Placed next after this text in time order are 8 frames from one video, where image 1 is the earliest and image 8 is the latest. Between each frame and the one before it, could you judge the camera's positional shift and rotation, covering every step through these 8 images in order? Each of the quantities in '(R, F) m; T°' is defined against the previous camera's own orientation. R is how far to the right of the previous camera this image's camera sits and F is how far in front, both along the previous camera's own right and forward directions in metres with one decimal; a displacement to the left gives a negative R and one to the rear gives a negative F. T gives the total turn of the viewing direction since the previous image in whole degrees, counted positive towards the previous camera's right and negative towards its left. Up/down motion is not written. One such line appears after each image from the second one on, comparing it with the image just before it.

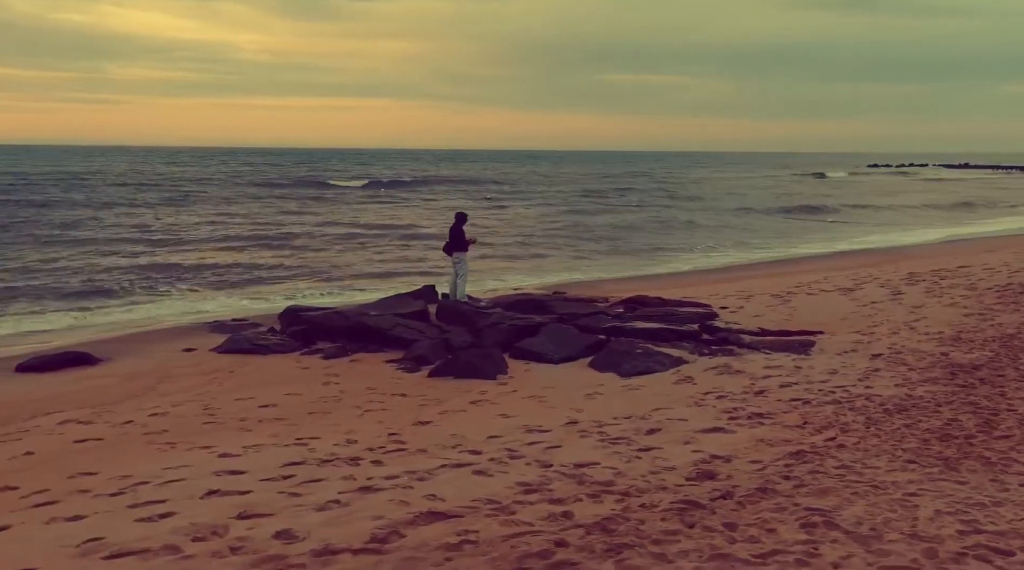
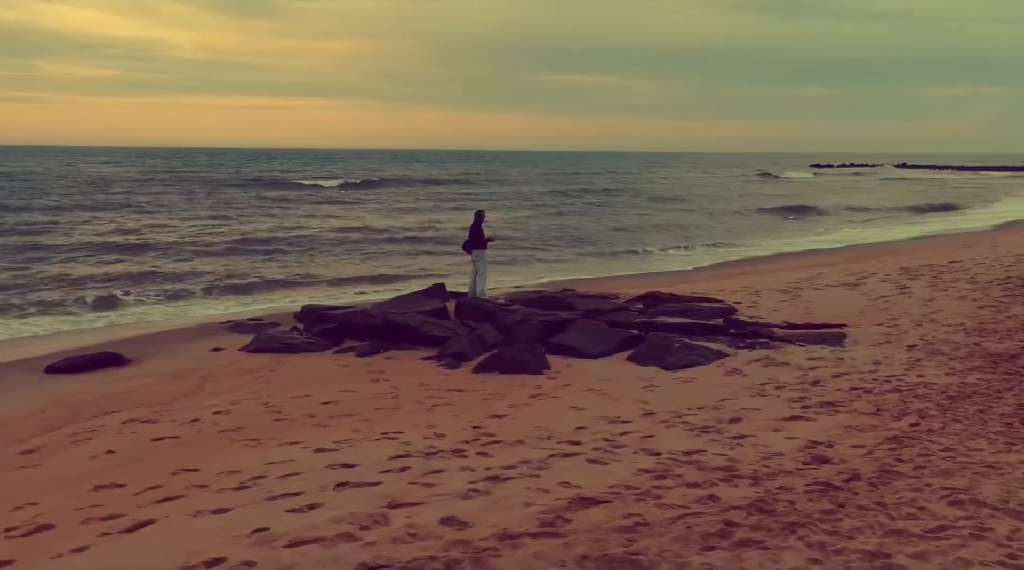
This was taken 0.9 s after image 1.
(-1.0, -0.1) m; +3°
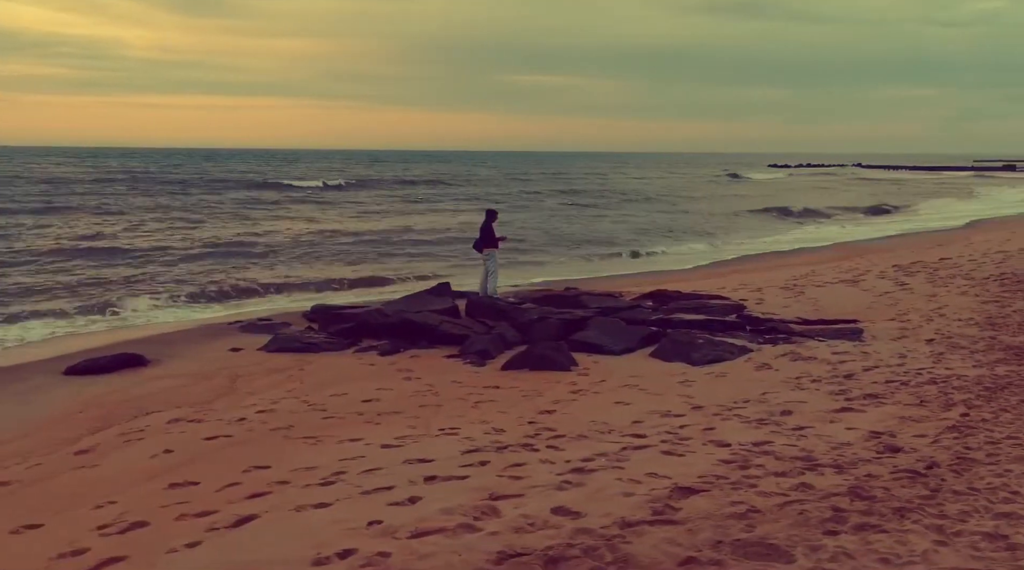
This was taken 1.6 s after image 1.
(-0.7, -0.1) m; +2°
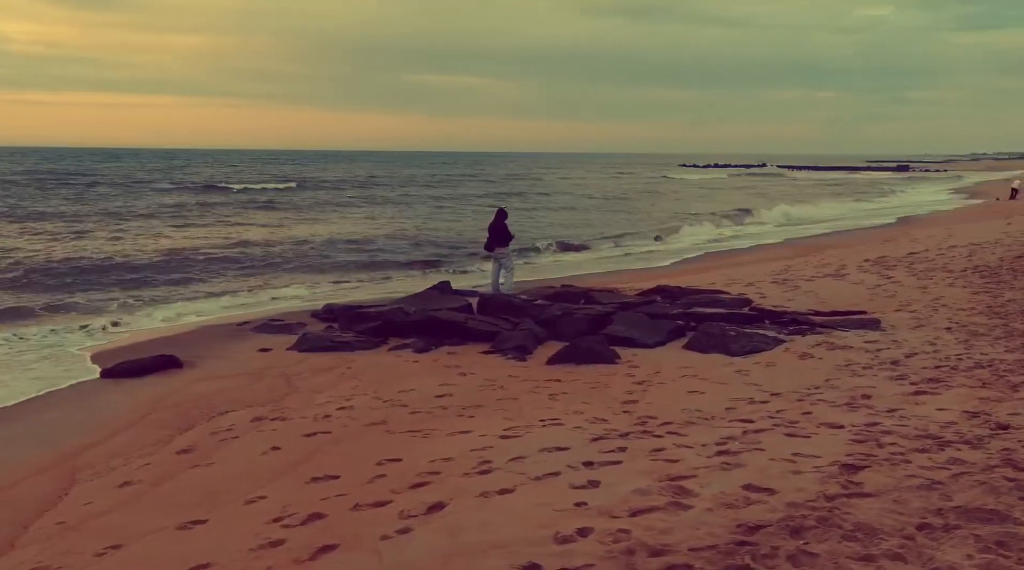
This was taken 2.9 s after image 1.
(-1.4, -0.1) m; +5°
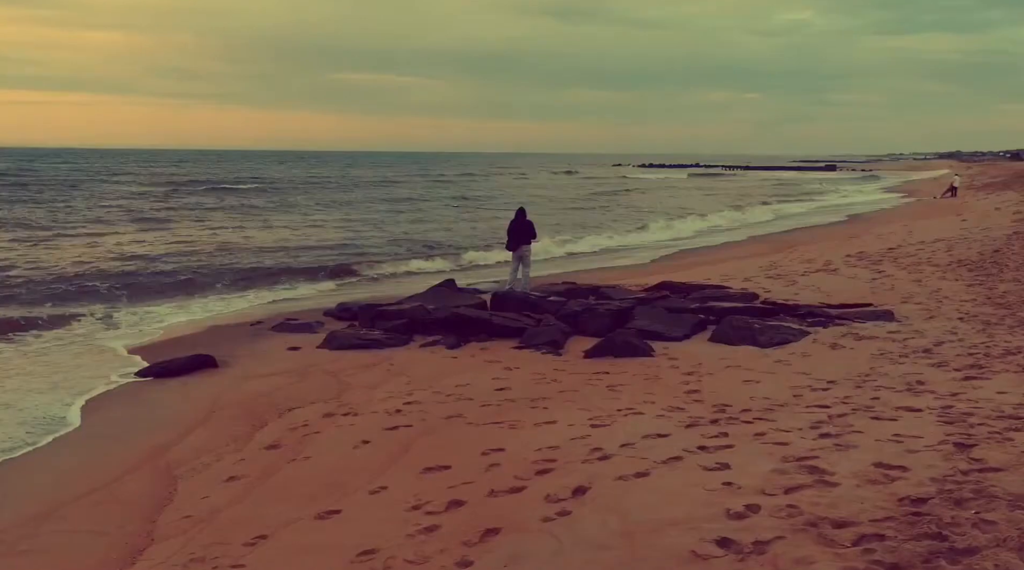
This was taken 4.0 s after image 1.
(-1.1, -0.1) m; +4°
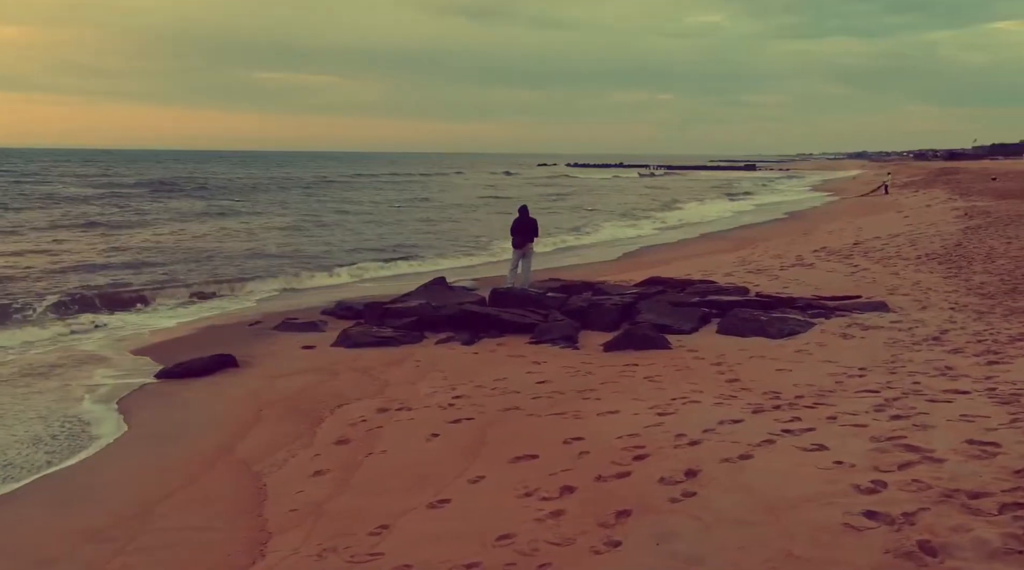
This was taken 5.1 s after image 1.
(-1.0, -0.1) m; +4°
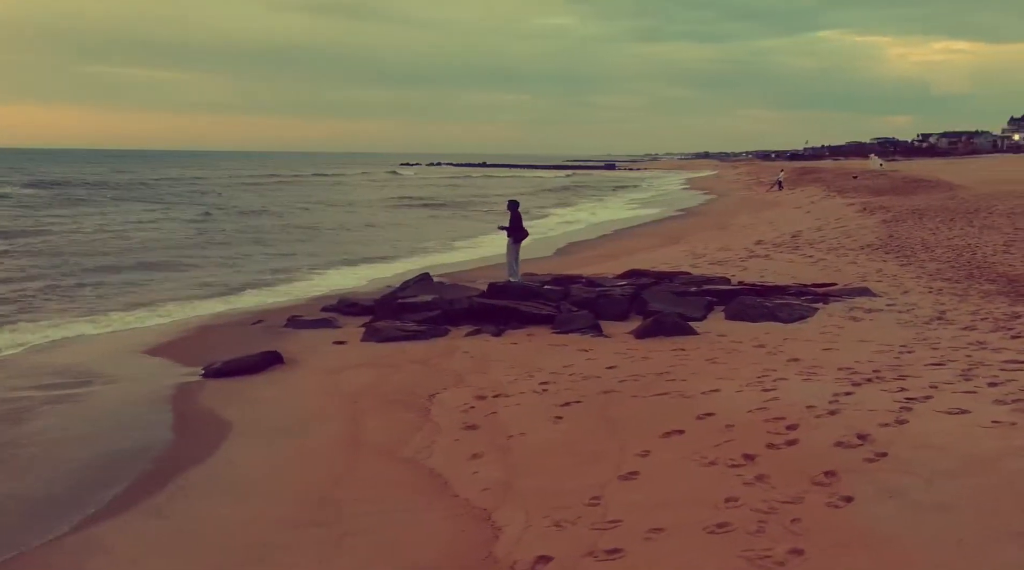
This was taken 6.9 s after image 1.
(-1.9, -0.2) m; +8°
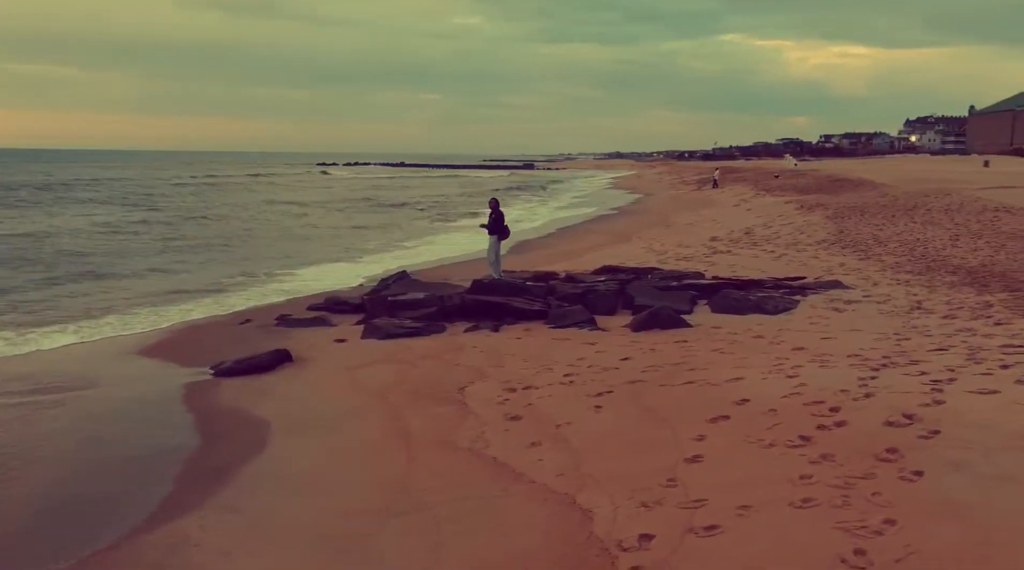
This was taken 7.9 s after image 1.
(-0.9, -0.2) m; +5°
